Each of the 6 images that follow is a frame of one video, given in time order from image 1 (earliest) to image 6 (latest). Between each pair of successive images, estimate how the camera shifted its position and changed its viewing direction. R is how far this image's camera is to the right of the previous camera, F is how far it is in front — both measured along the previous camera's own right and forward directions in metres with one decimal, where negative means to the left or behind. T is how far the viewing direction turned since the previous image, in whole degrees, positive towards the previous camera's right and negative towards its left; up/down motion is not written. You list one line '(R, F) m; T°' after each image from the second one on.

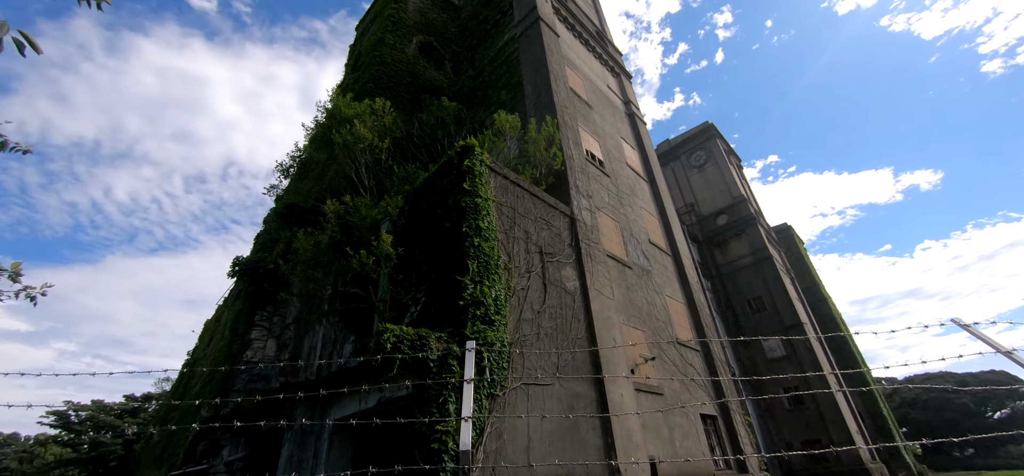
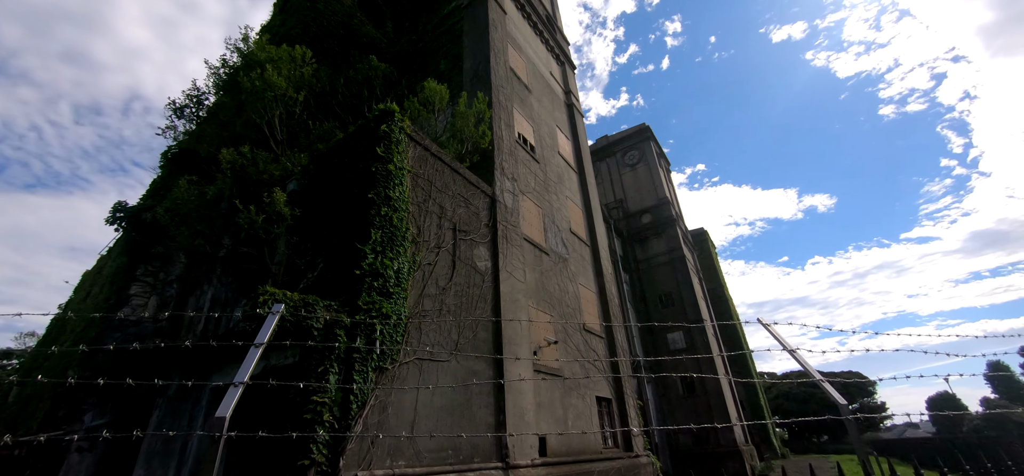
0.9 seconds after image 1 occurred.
(+0.5, 0.0) m; +8°
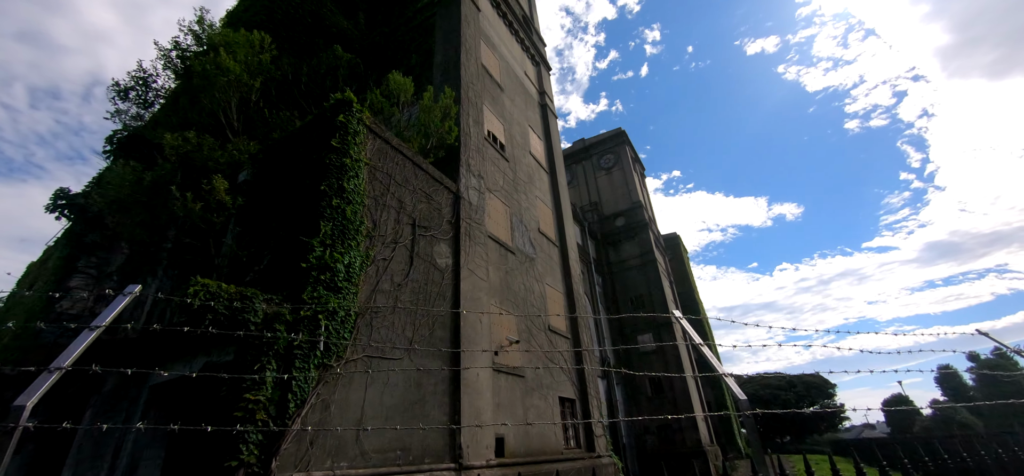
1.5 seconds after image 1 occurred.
(+0.4, +0.1) m; +3°
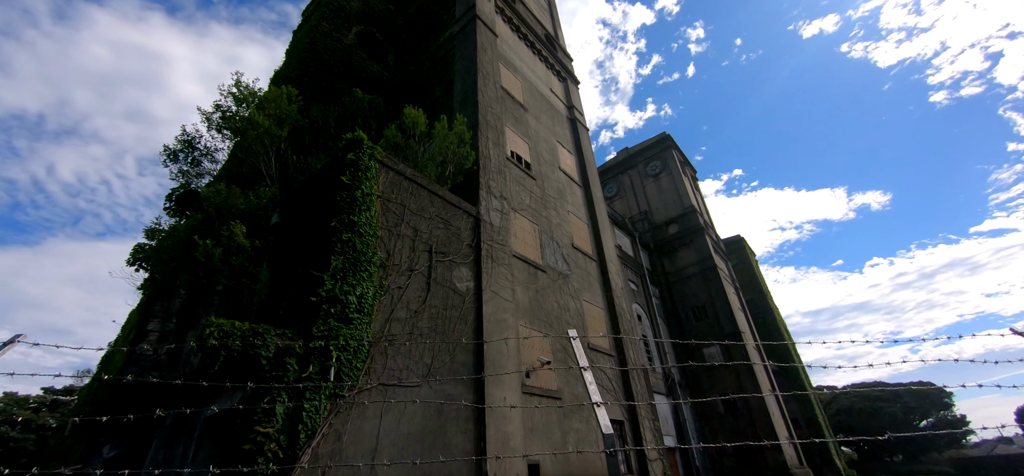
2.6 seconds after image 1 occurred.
(+0.9, +0.2) m; -8°
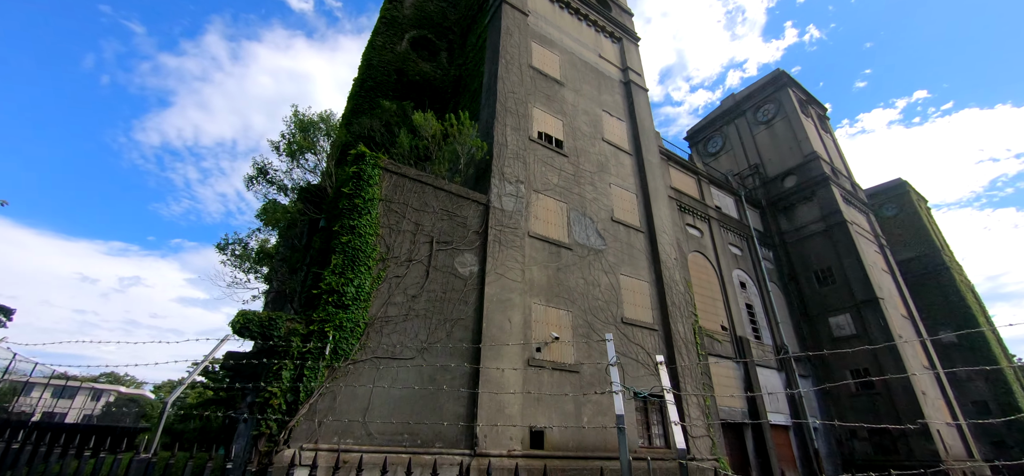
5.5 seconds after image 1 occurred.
(+3.0, -0.2) m; -17°
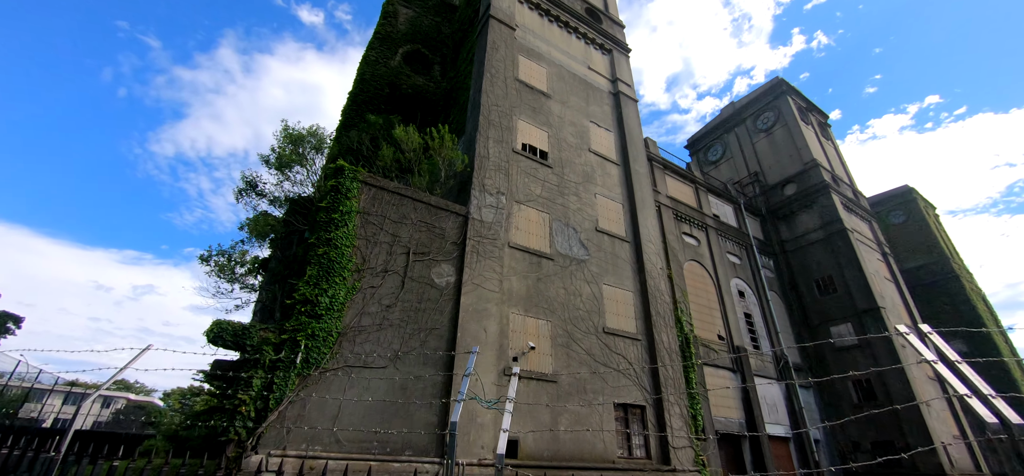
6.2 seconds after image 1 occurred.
(+0.8, -0.2) m; -1°
